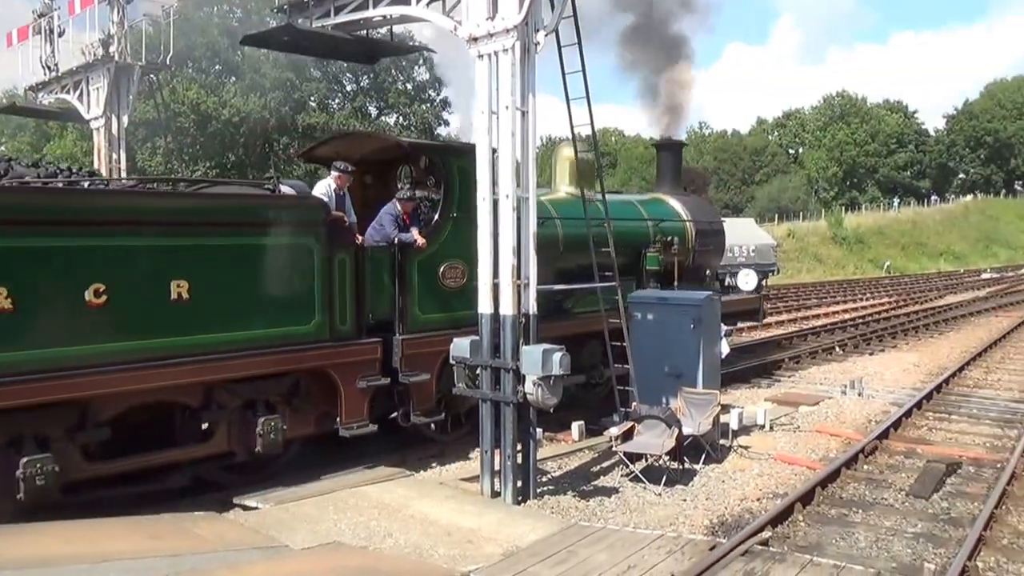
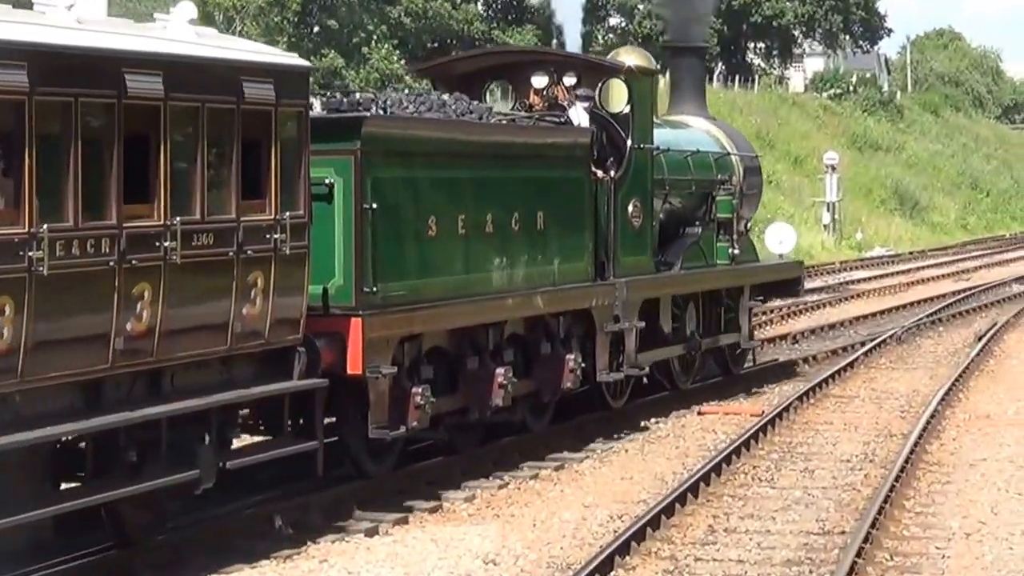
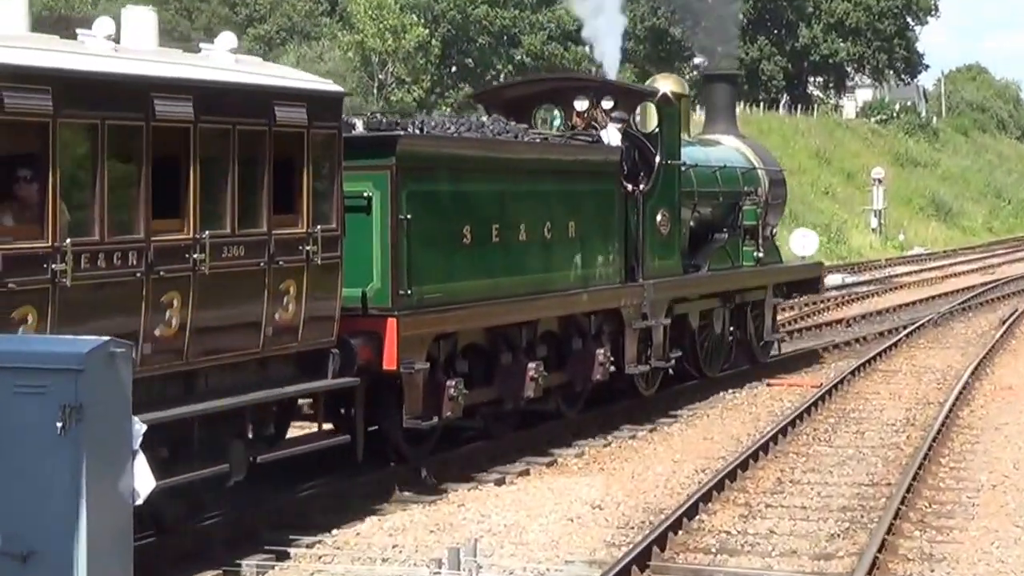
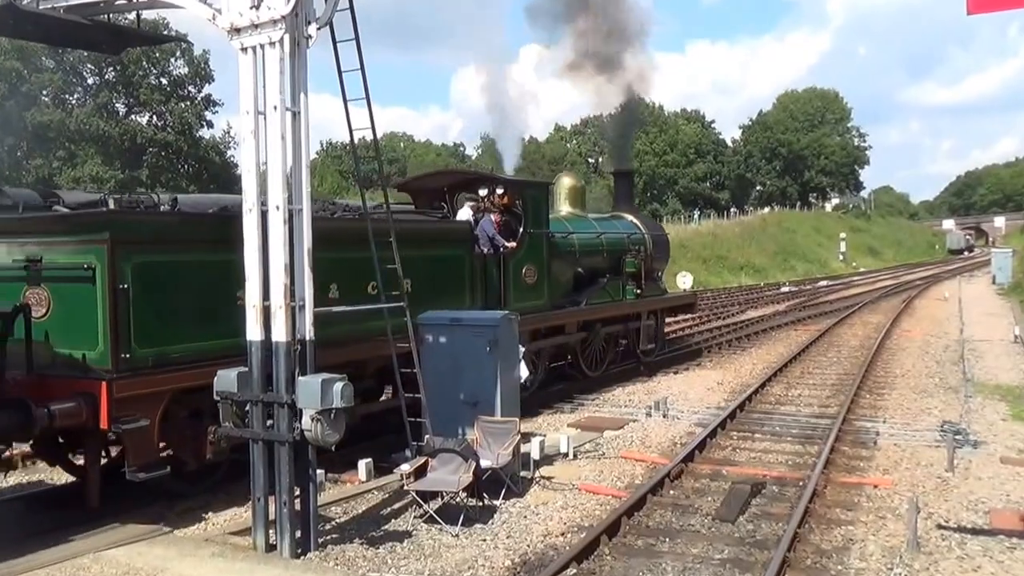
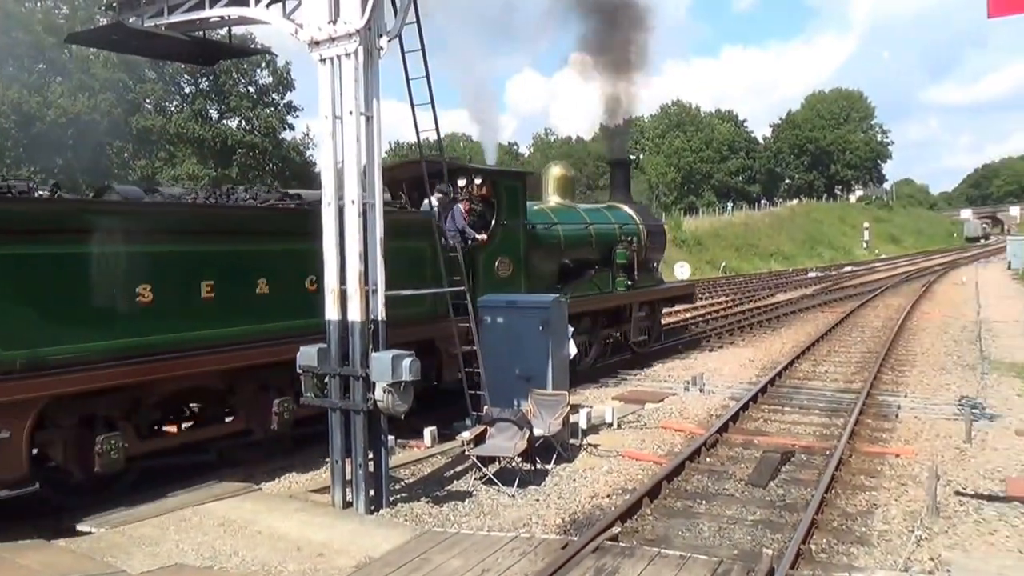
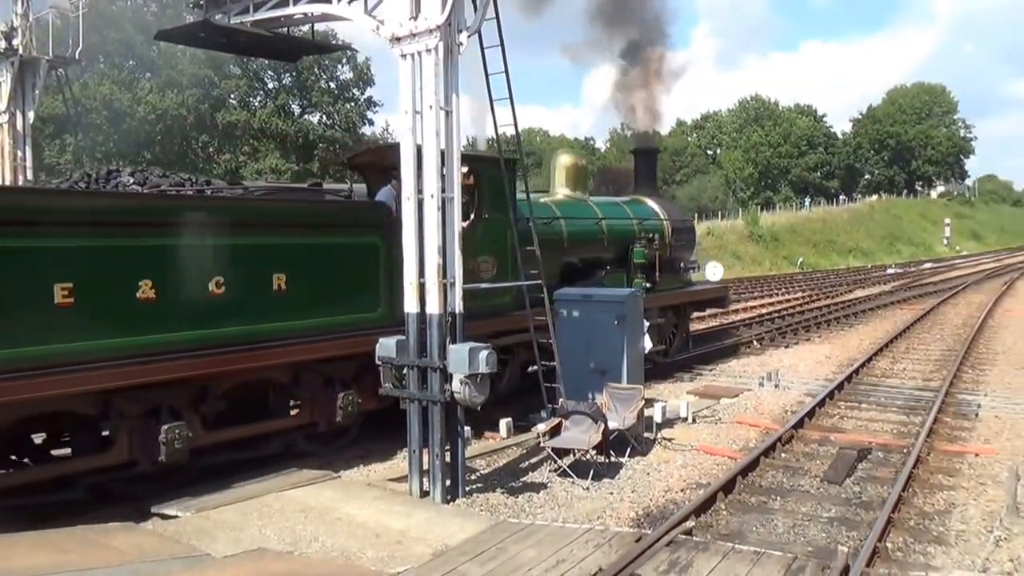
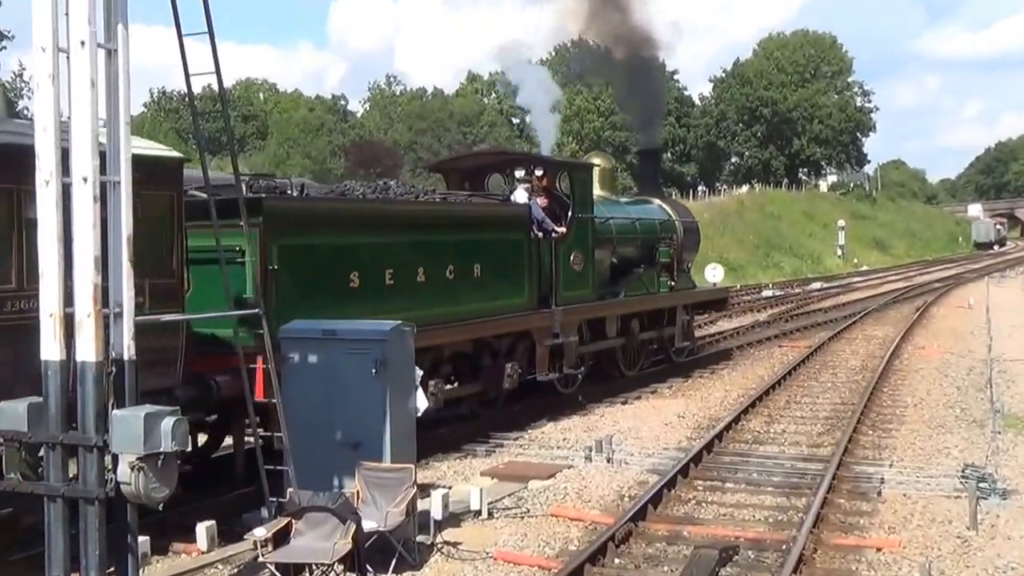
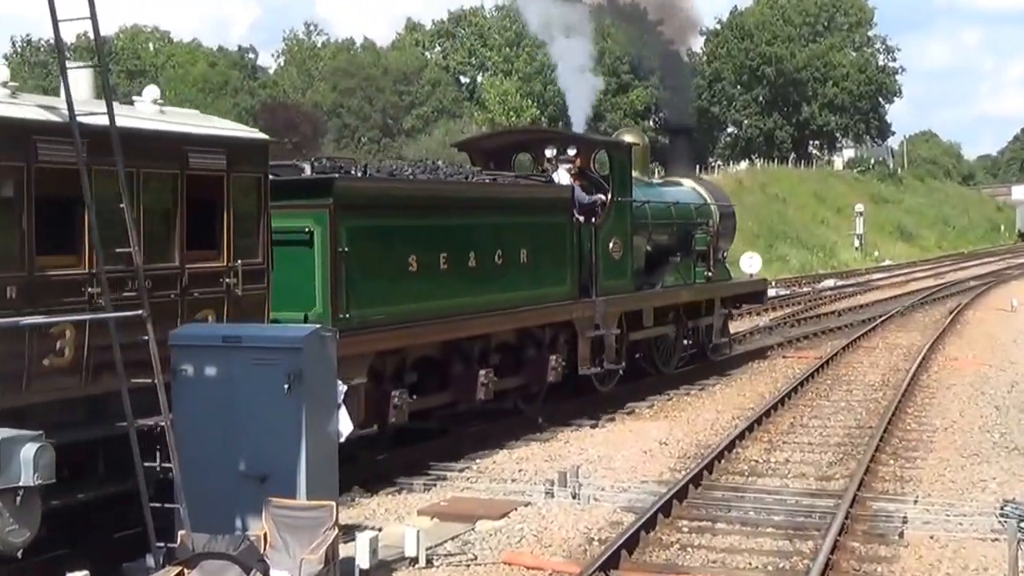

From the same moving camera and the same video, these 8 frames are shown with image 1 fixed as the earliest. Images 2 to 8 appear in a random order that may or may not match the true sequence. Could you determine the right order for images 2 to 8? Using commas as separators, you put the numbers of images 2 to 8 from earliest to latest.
6, 5, 4, 7, 8, 3, 2
